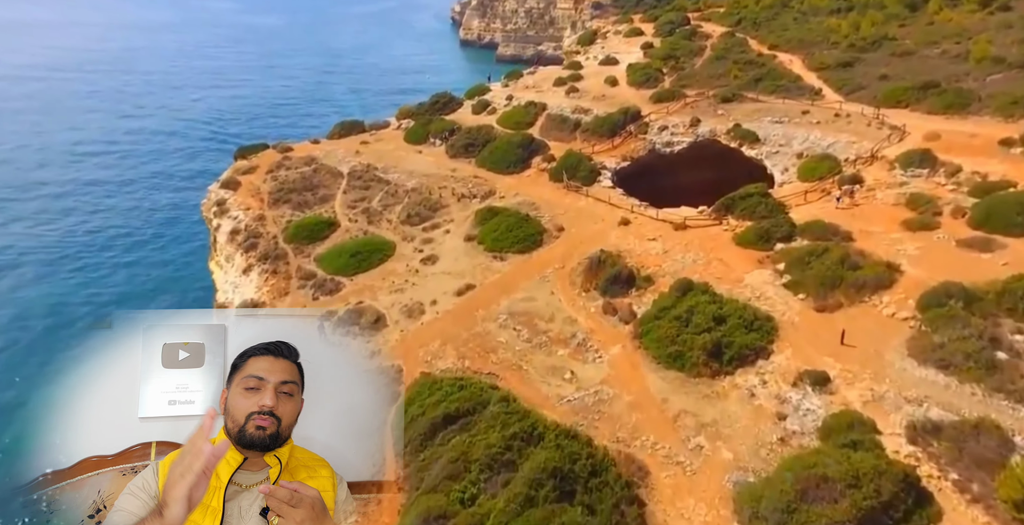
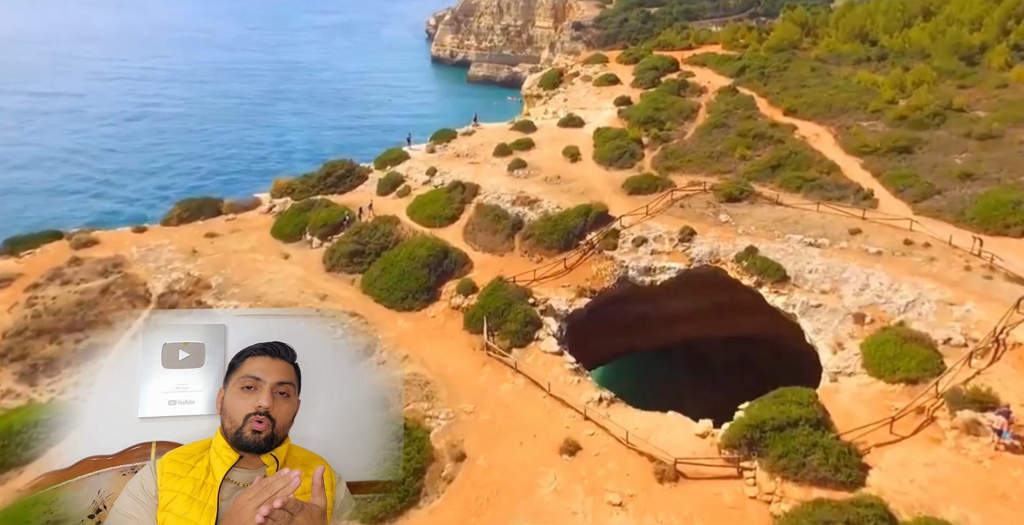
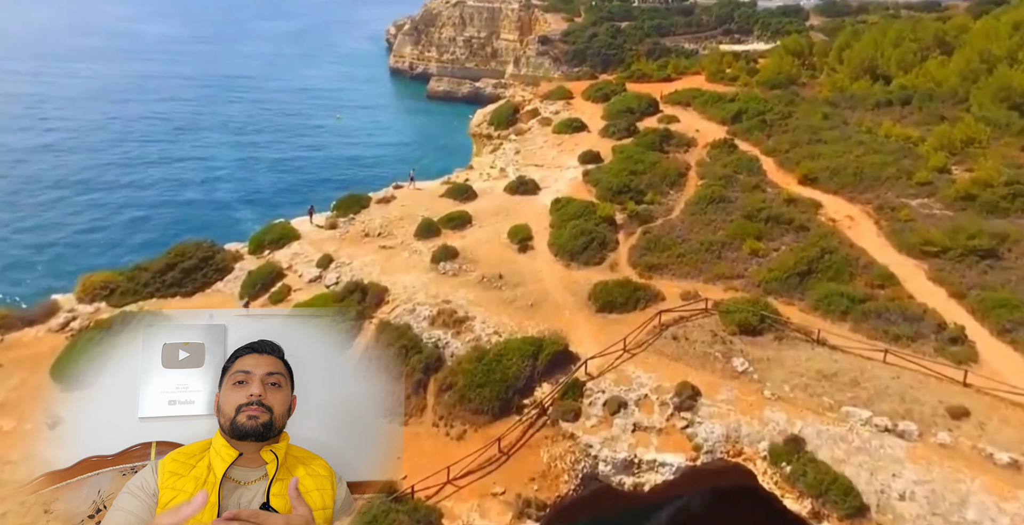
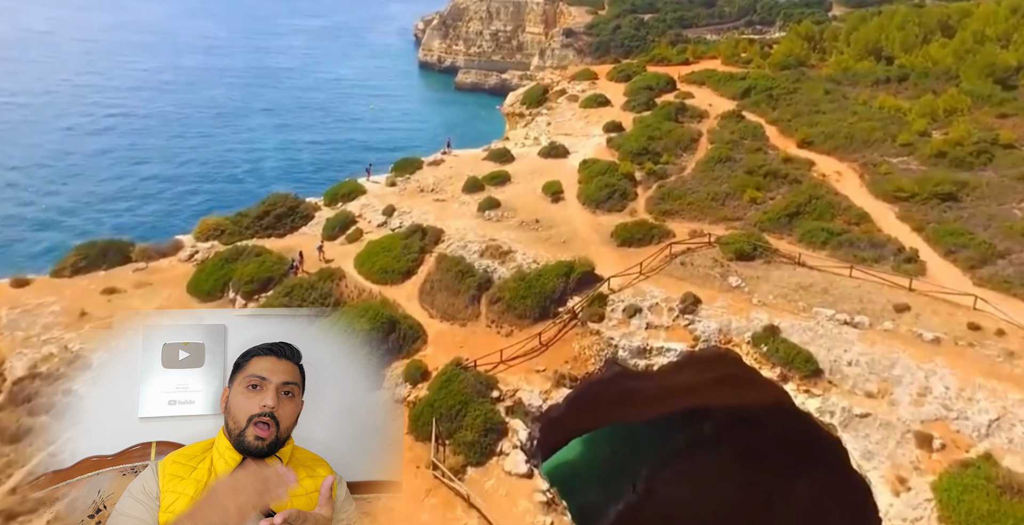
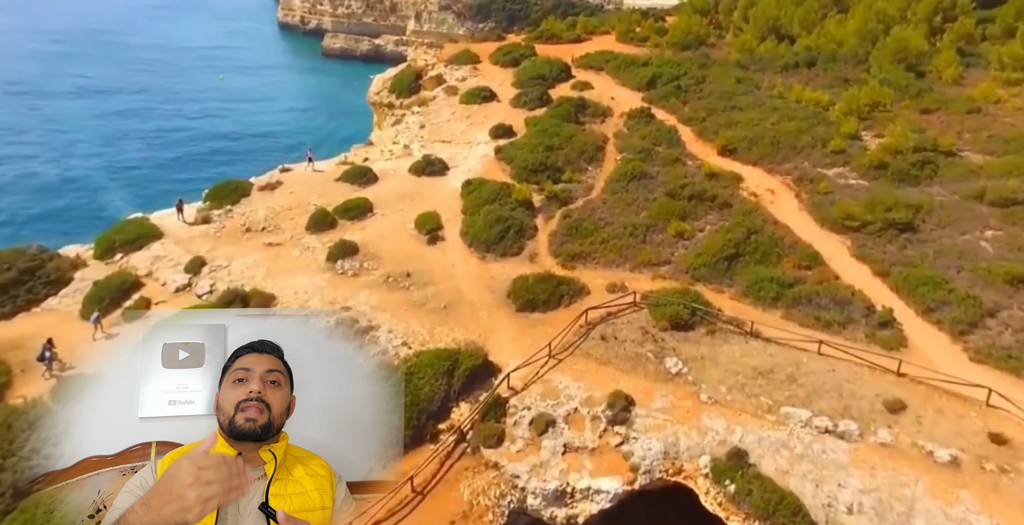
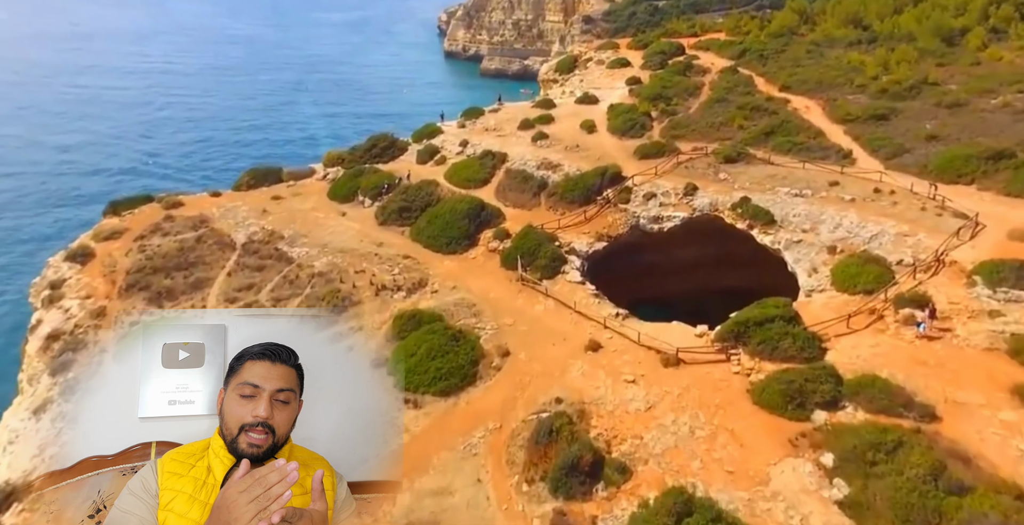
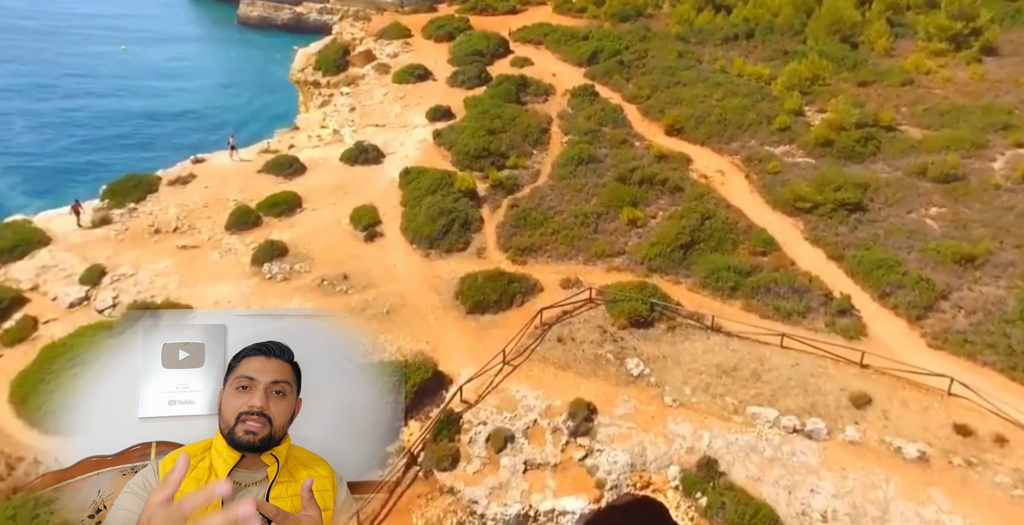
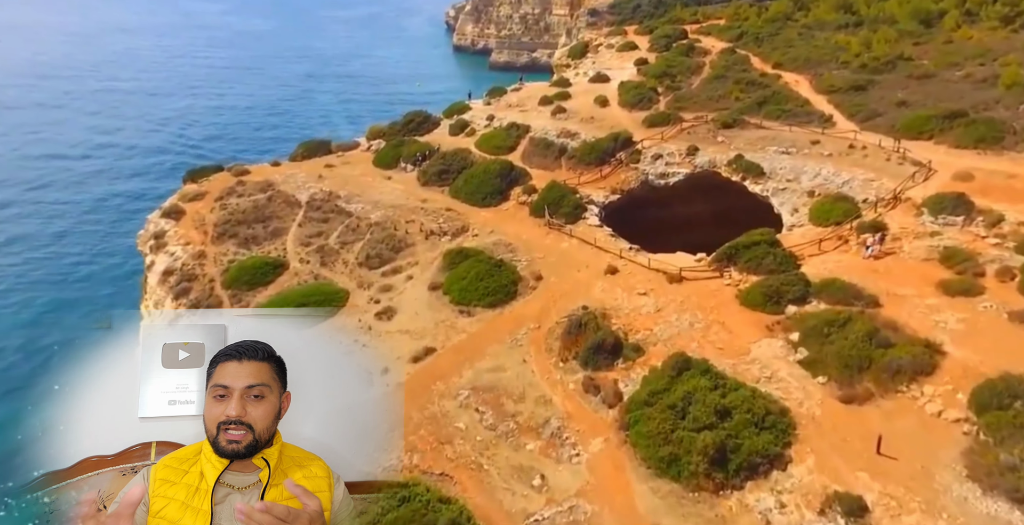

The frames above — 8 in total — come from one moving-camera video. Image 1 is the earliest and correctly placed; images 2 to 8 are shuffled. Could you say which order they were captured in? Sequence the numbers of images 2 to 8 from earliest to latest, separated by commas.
8, 6, 2, 4, 3, 5, 7
